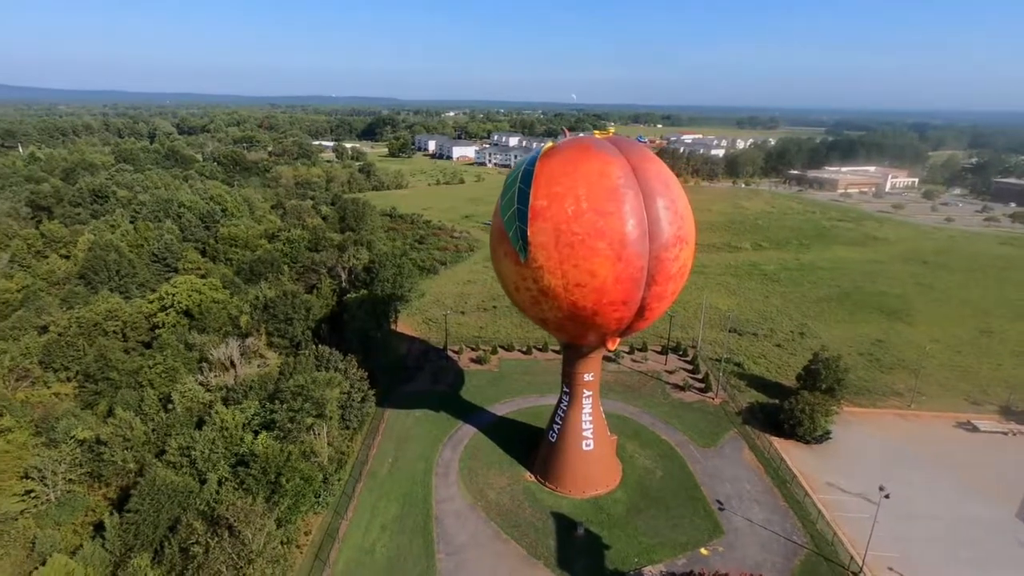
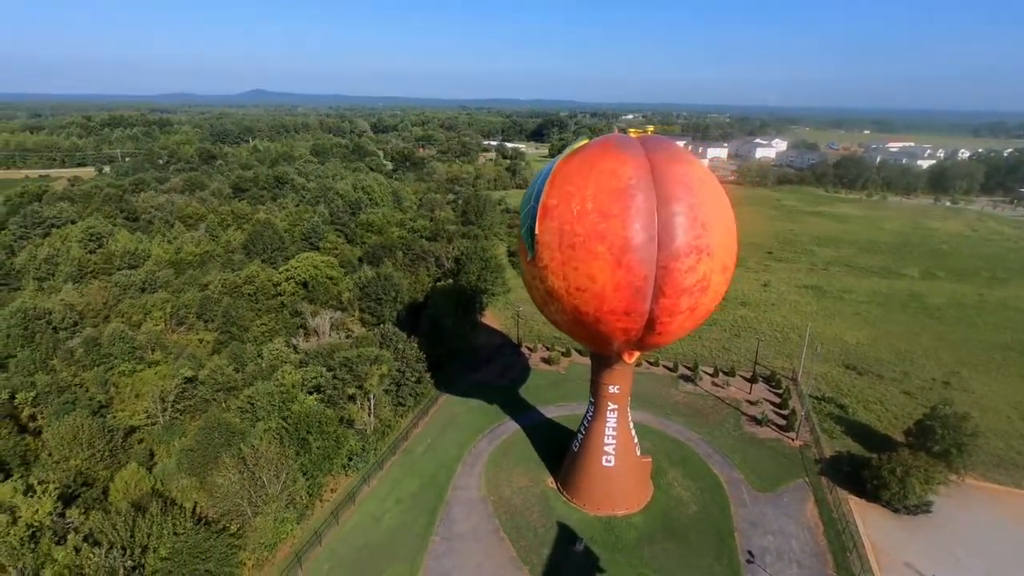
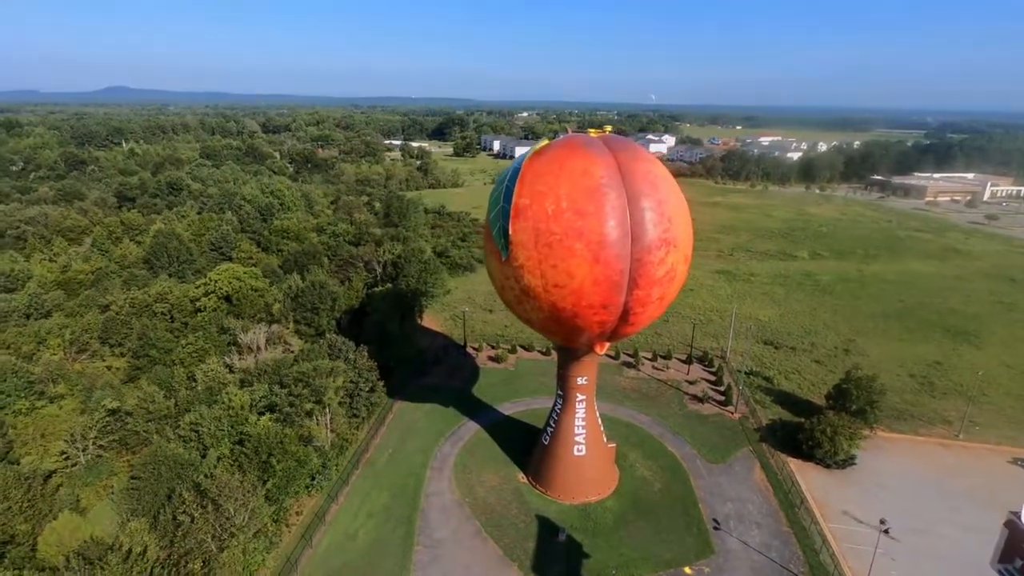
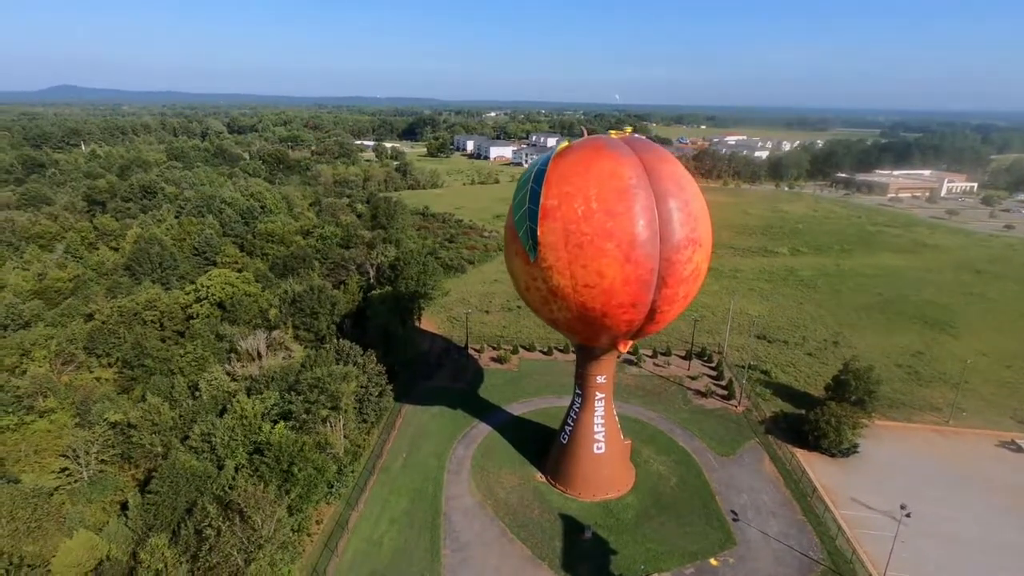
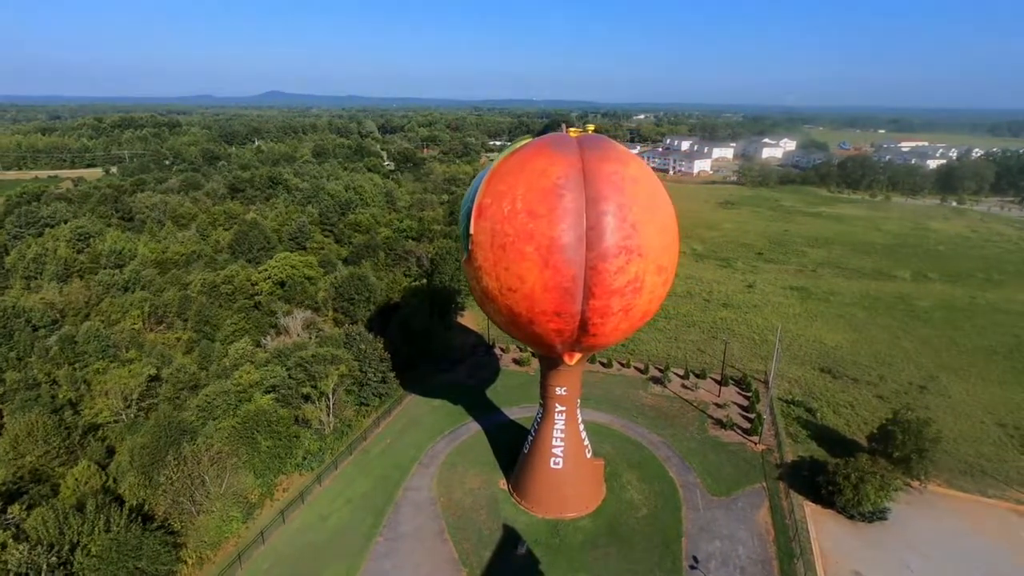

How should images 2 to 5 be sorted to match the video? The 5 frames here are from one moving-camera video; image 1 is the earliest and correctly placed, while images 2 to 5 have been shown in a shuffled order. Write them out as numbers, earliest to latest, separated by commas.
4, 3, 2, 5
